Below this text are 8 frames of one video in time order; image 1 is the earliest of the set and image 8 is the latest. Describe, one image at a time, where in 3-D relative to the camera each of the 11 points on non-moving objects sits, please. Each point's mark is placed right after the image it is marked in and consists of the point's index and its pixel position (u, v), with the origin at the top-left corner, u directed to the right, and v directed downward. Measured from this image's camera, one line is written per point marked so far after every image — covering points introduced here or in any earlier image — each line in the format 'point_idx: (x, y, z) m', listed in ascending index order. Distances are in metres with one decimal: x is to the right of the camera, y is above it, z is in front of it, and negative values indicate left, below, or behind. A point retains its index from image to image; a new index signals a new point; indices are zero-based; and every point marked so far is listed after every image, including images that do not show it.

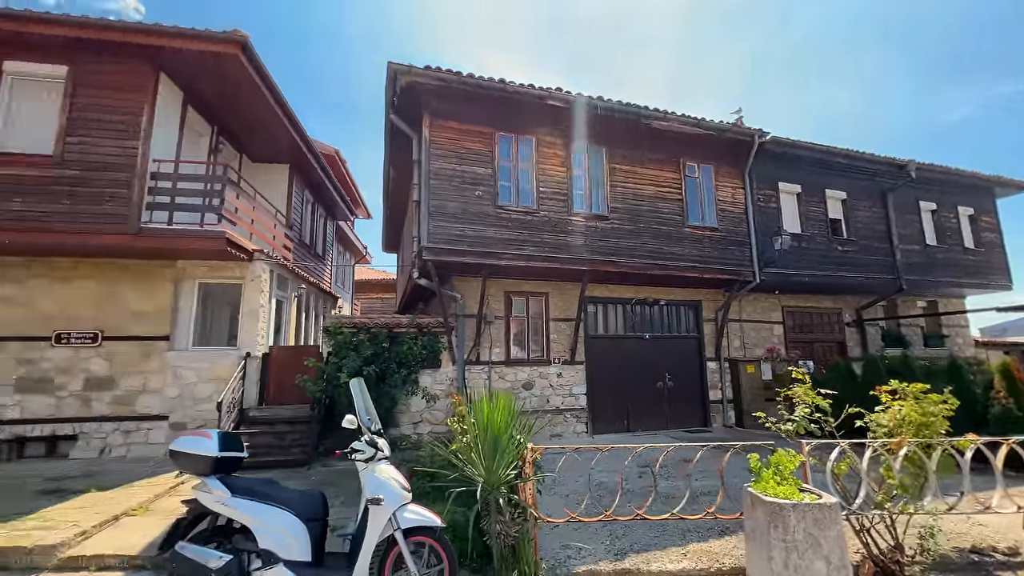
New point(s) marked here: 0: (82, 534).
0: (-4.1, -2.3, +4.3) m
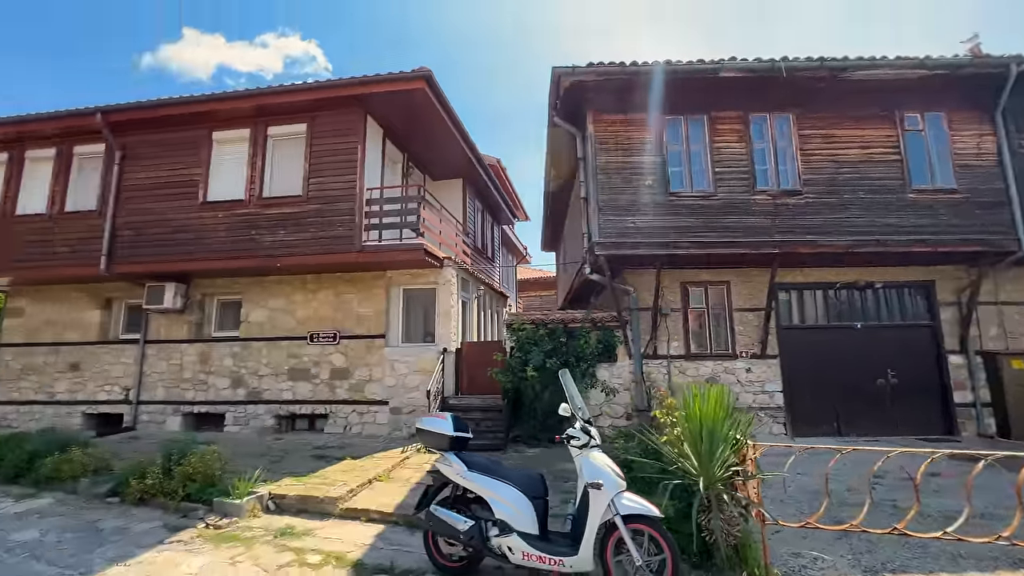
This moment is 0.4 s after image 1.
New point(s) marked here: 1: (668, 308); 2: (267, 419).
0: (-1.9, -2.4, +5.4) m
1: (+2.9, -0.4, +8.3) m
2: (-4.9, -2.6, +9.1) m
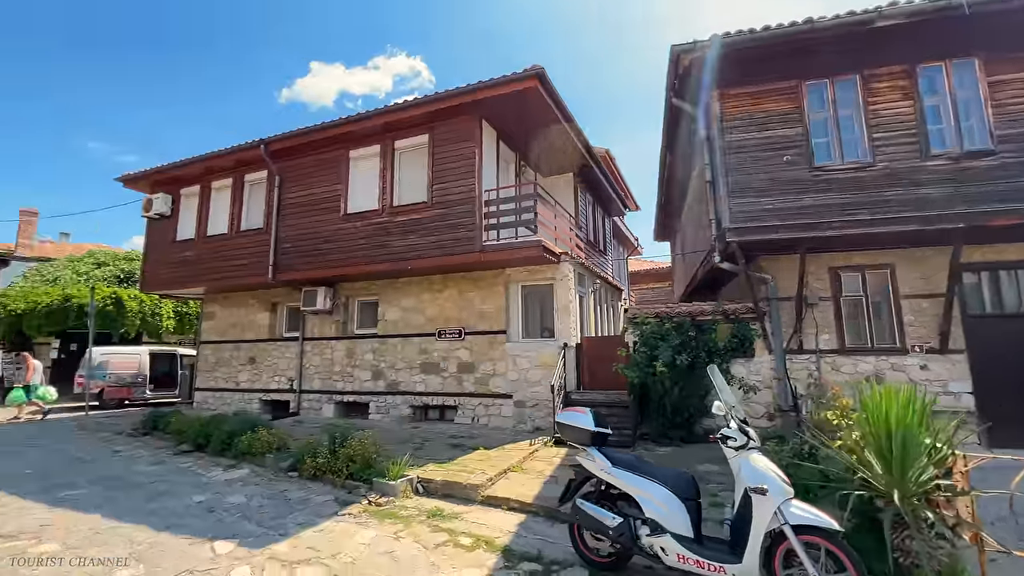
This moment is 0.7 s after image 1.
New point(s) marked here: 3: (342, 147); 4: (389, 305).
0: (-0.3, -2.4, +5.7) m
1: (+5.0, -0.2, +7.4) m
2: (-2.4, -2.6, +9.9) m
3: (-3.9, +3.3, +10.5) m
4: (-2.8, -0.4, +10.5) m
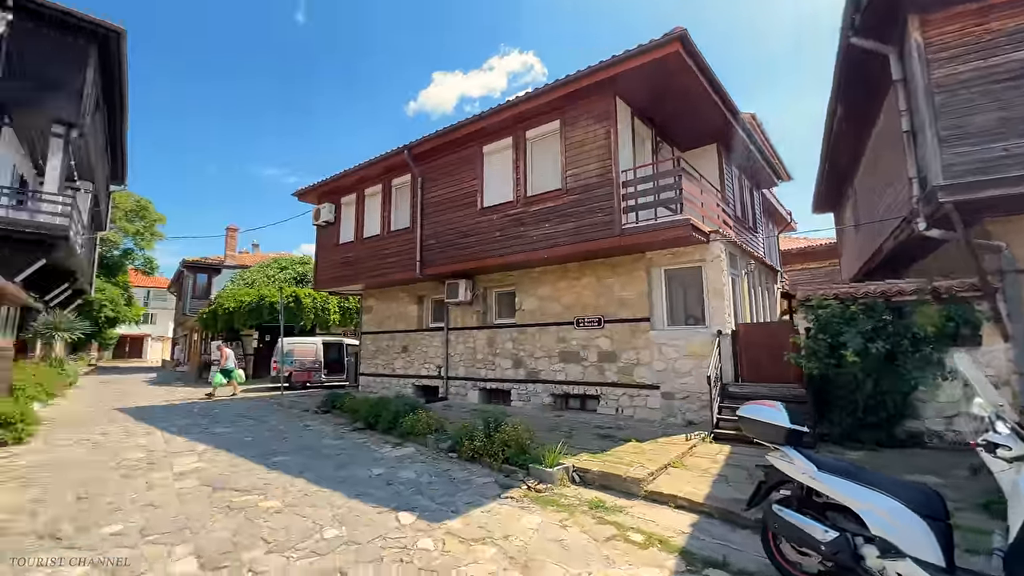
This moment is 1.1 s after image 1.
0: (+1.6, -2.2, +5.3) m
1: (+7.1, +0.3, +5.6) m
2: (+0.7, -2.4, +10.0) m
3: (-0.9, +3.5, +10.9) m
4: (+0.3, -0.2, +10.6) m
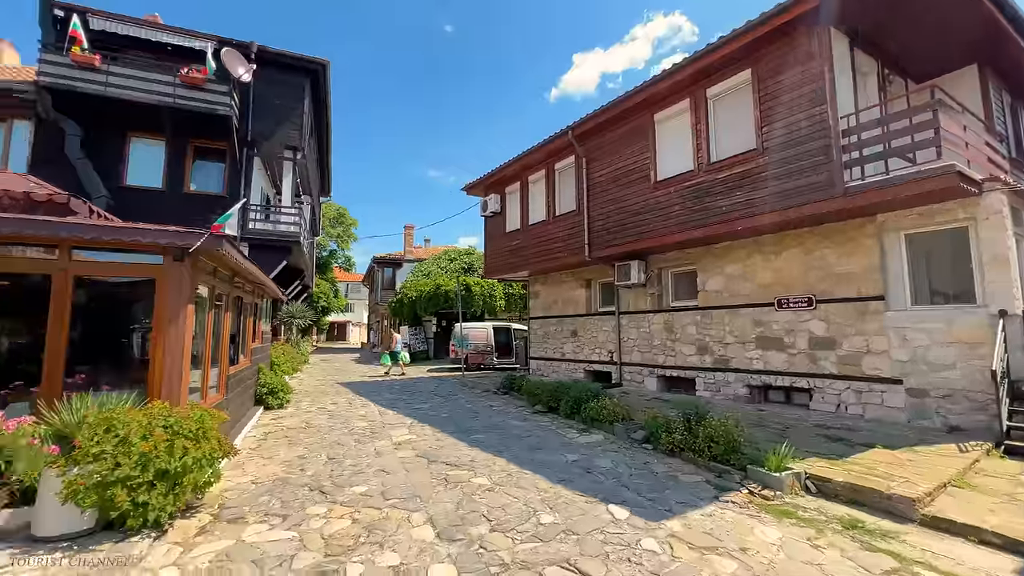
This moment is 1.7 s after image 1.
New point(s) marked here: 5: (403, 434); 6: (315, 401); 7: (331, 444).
0: (+3.8, -1.9, +4.2) m
1: (+9.0, +0.7, +2.7) m
2: (+4.5, -2.0, +8.9) m
3: (+3.0, +3.9, +10.0) m
4: (+4.2, +0.3, +9.5) m
5: (-1.8, -2.5, +7.6) m
6: (-4.7, -2.7, +10.8) m
7: (-2.8, -2.4, +7.0) m
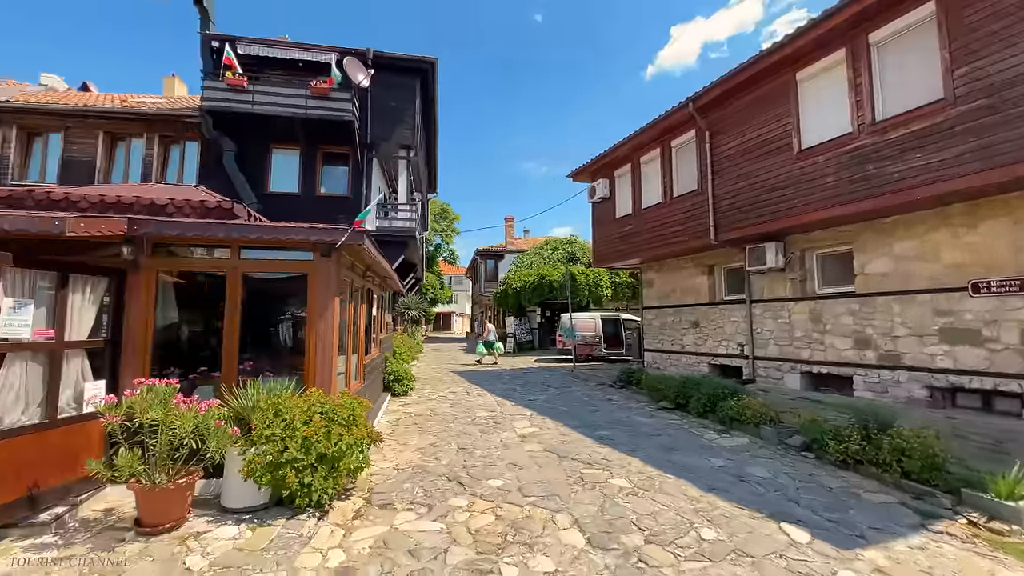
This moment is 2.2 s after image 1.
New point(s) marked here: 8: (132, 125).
0: (+5.0, -1.7, +3.0) m
1: (+9.7, +1.0, +0.4) m
2: (+6.6, -1.7, +7.4) m
3: (+5.3, +4.2, +8.8) m
4: (+6.4, +0.6, +8.1) m
5: (+0.2, -2.3, +7.5) m
6: (-1.9, -2.5, +11.2) m
7: (-0.8, -2.3, +7.1) m
8: (-10.1, +4.3, +12.0) m
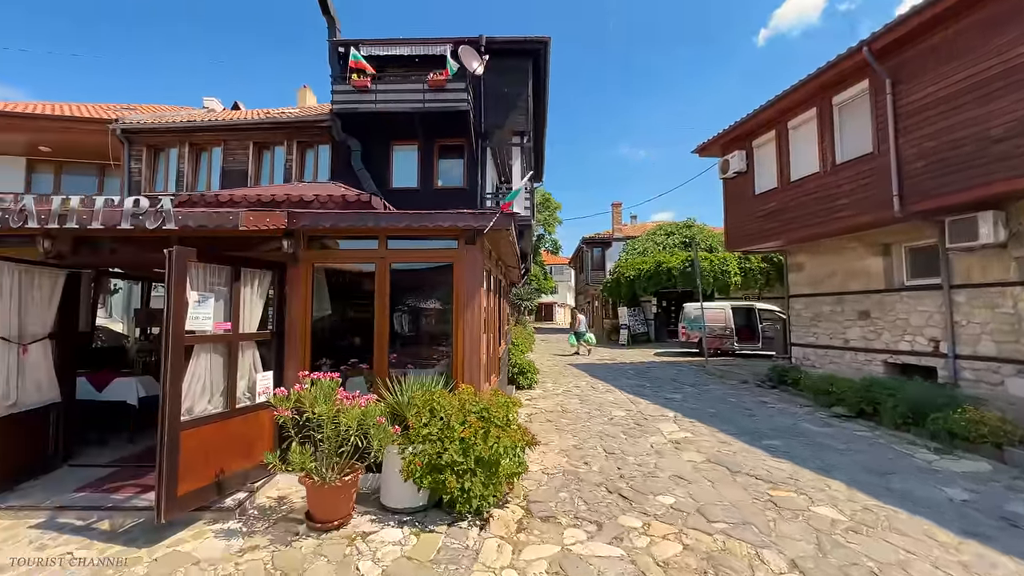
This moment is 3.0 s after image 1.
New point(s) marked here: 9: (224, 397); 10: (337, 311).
0: (+6.1, -1.6, +1.2) m
1: (+10.1, +1.1, -2.4) m
2: (+8.6, -1.4, +5.3) m
3: (+7.5, +4.5, +6.7) m
4: (+8.5, +0.9, +5.9) m
5: (+2.4, -2.1, +6.7) m
6: (+1.1, -2.3, +10.8) m
7: (+1.3, -2.1, +6.5) m
8: (-6.8, +4.5, +13.1) m
9: (-2.6, -1.0, +4.1) m
10: (-1.9, -0.3, +5.0) m
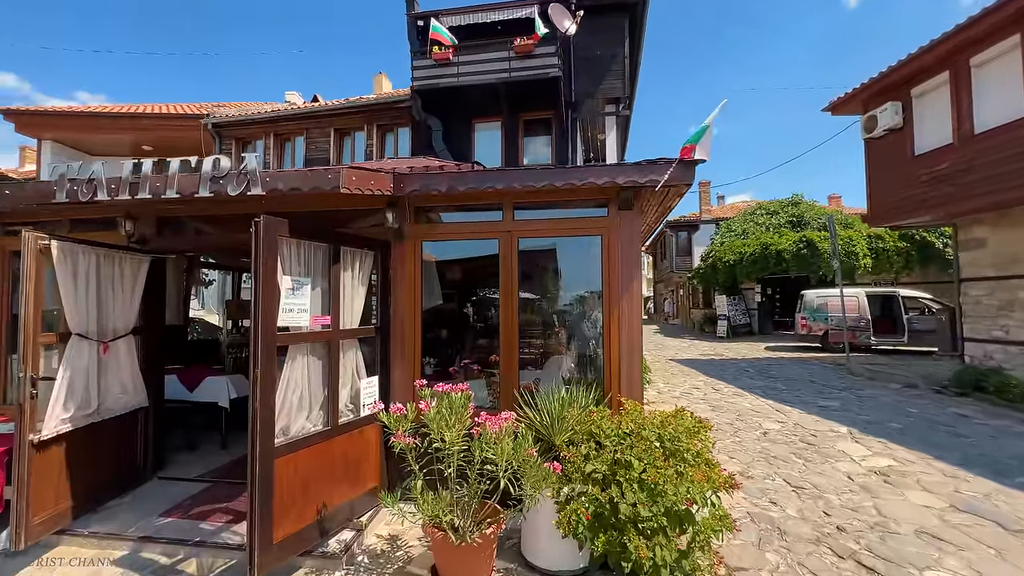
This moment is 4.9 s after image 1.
0: (+6.9, -1.4, -0.8) m
1: (+10.3, +1.2, -5.0) m
2: (+10.0, -1.1, +2.8) m
3: (+9.0, +4.8, +4.3) m
4: (+9.9, +1.2, +3.4) m
5: (+4.0, -1.9, +5.1) m
6: (+3.3, -1.9, +9.3) m
7: (+2.9, -1.9, +5.1) m
8: (-4.3, +4.7, +12.6) m
9: (-1.3, -0.9, +3.3) m
10: (-0.6, -0.1, +4.0) m
